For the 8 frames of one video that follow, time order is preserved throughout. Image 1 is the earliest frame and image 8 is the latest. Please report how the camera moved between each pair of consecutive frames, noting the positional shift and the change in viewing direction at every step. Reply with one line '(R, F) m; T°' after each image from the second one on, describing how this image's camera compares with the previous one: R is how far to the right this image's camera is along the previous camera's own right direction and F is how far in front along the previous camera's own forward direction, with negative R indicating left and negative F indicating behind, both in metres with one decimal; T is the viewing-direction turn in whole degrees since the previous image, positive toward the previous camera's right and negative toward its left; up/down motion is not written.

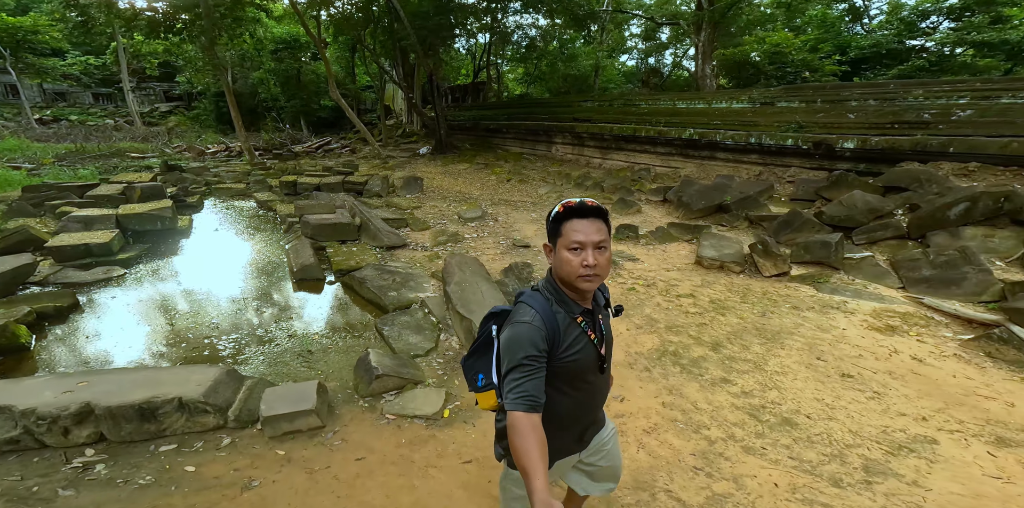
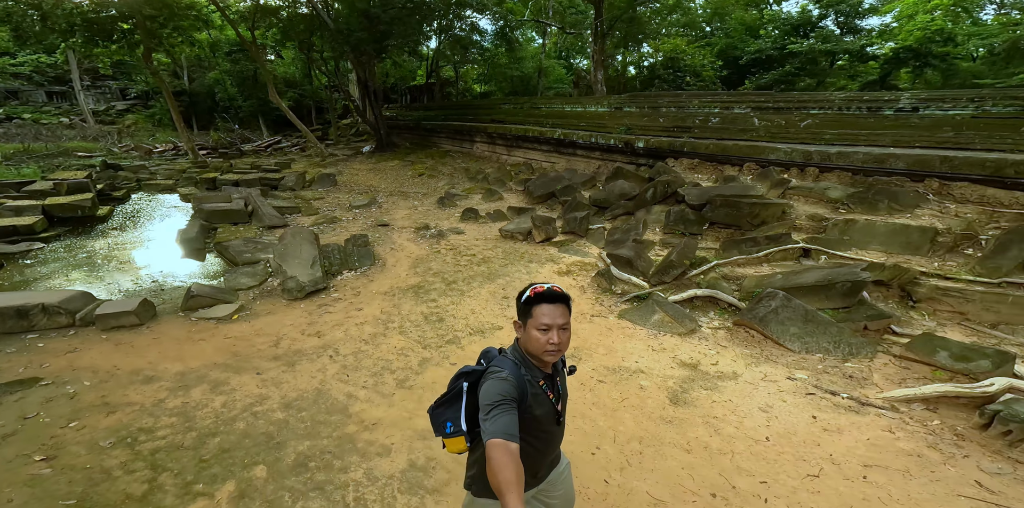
(+2.4, -2.0) m; +2°
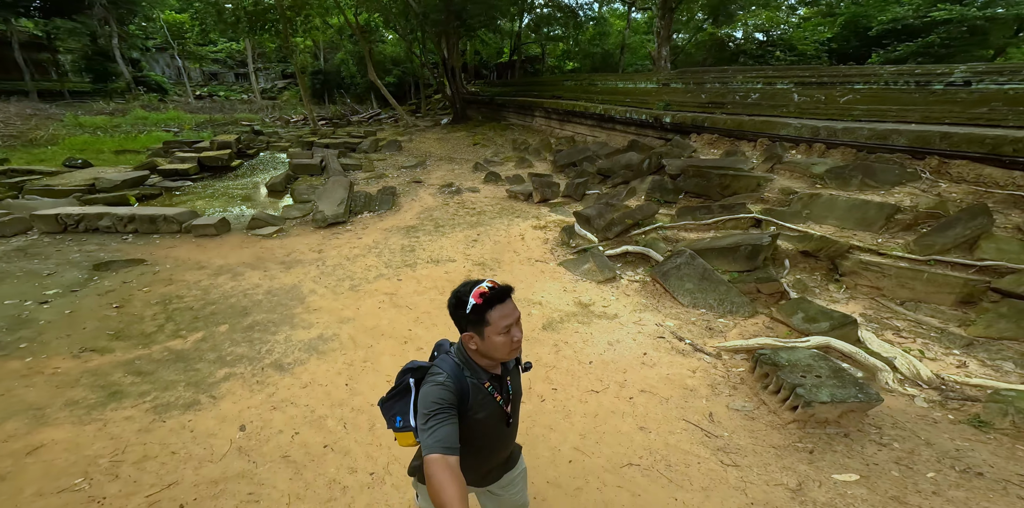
(+1.8, -0.5) m; -15°
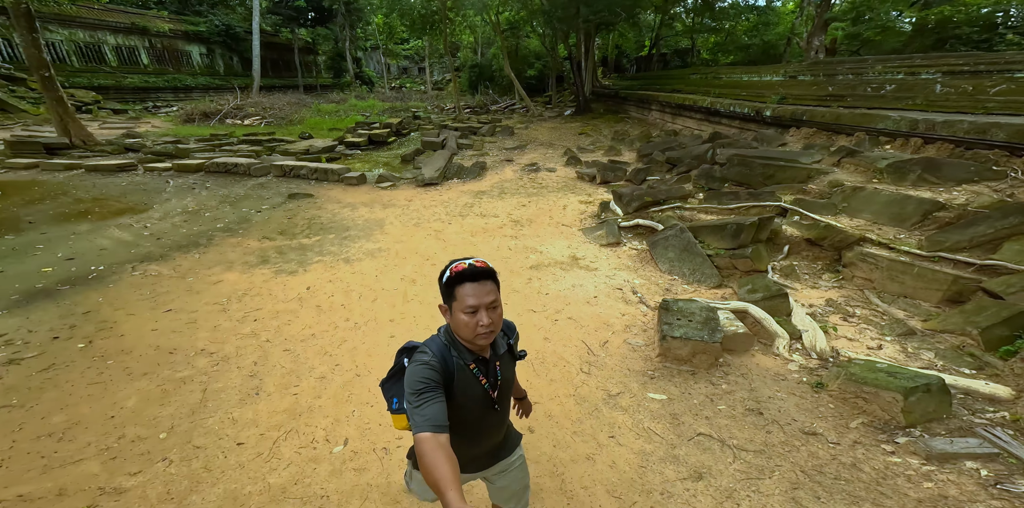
(+1.6, -0.5) m; -20°
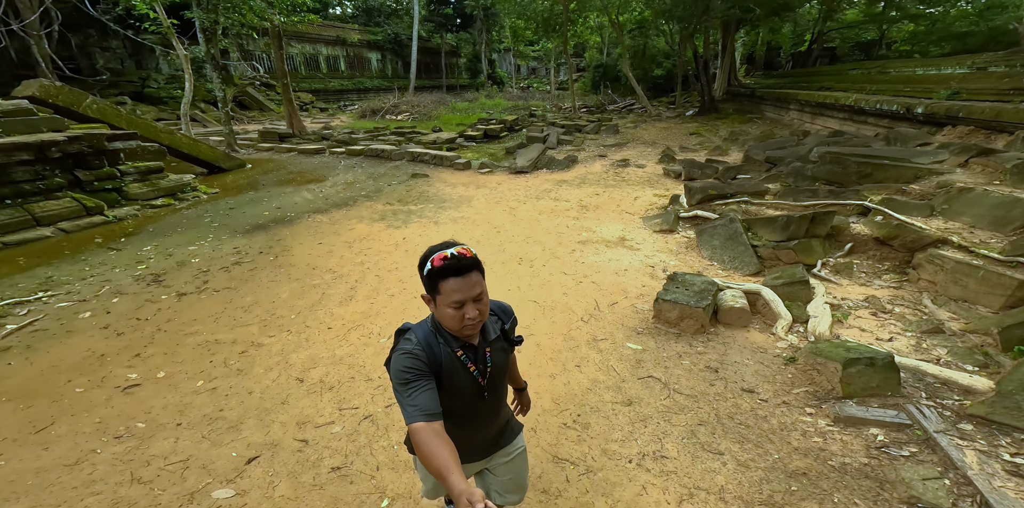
(+0.9, -0.5) m; -18°
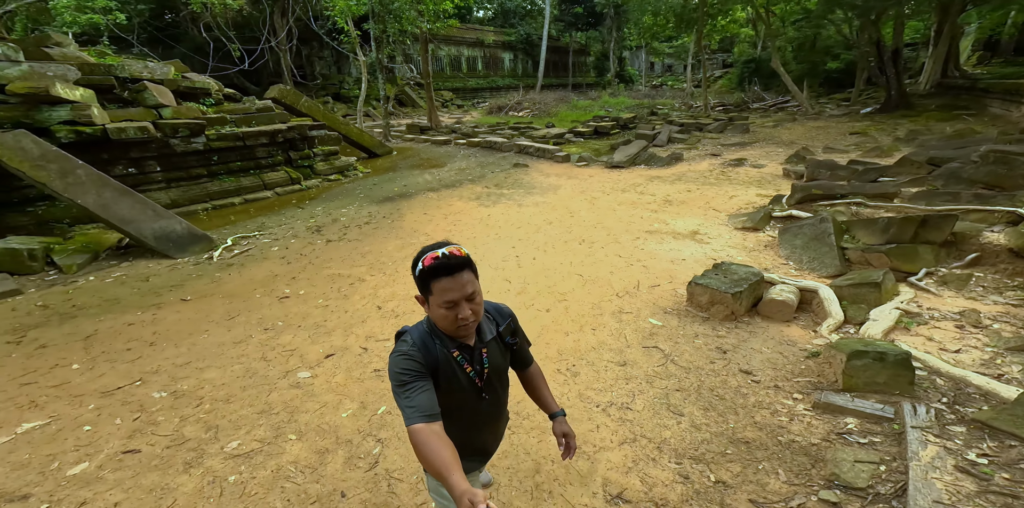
(+0.8, -0.2) m; -19°
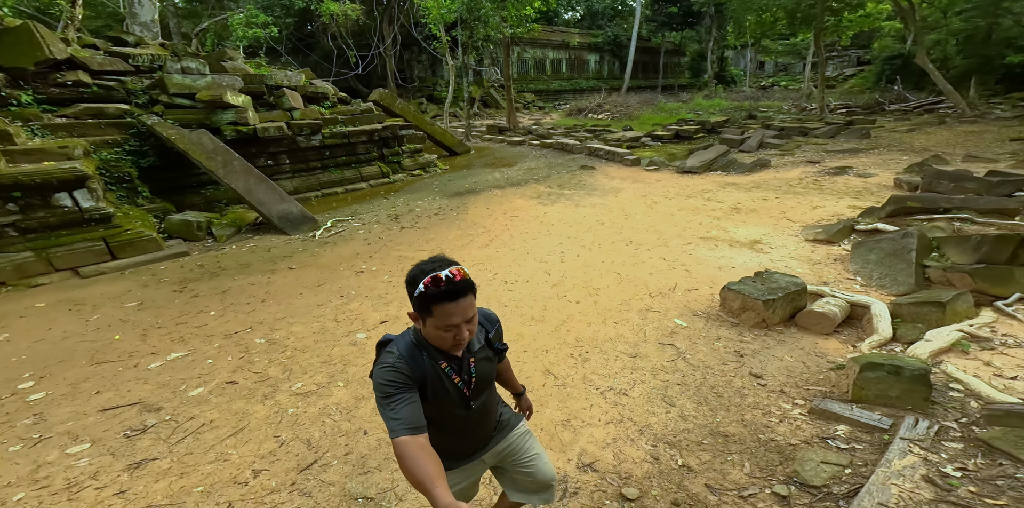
(+0.4, -0.2) m; -12°
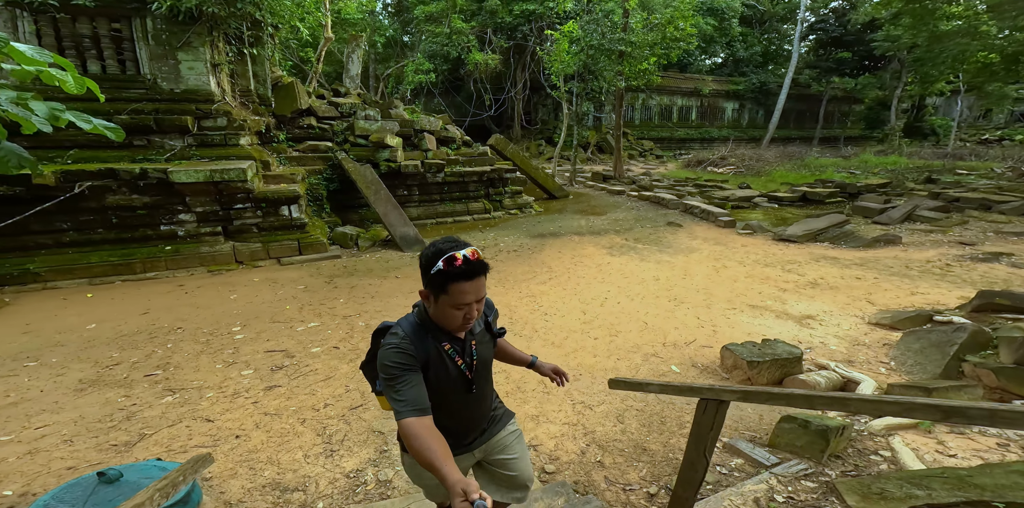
(+0.8, -0.7) m; -16°
